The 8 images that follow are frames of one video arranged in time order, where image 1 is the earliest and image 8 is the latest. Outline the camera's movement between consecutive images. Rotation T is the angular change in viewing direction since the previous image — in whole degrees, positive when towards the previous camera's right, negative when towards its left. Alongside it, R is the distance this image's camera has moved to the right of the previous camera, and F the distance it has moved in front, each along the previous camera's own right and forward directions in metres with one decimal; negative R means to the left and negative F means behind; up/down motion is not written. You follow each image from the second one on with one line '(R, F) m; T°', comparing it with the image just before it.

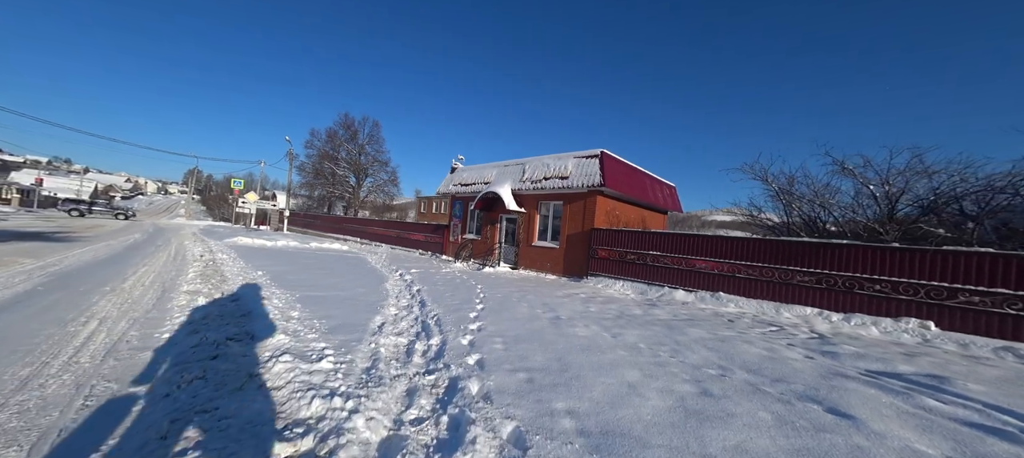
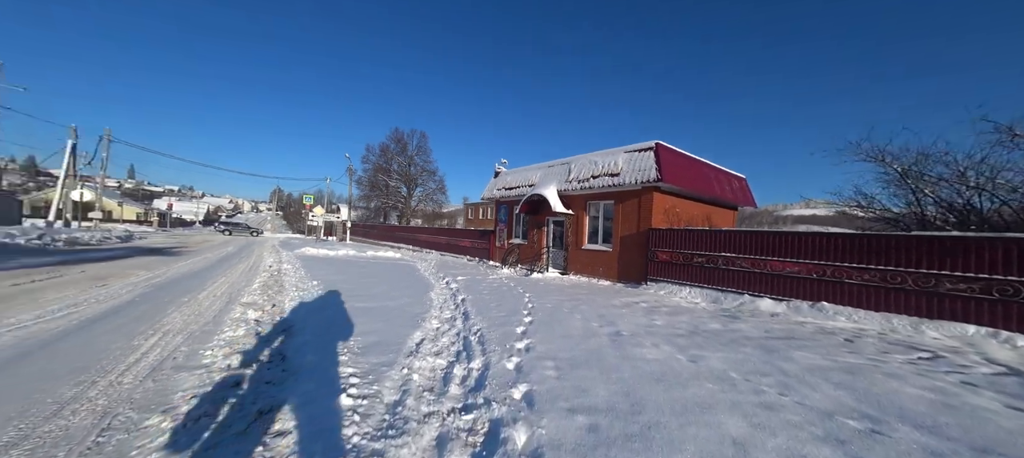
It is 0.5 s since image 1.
(0.0, +0.6) m; -8°
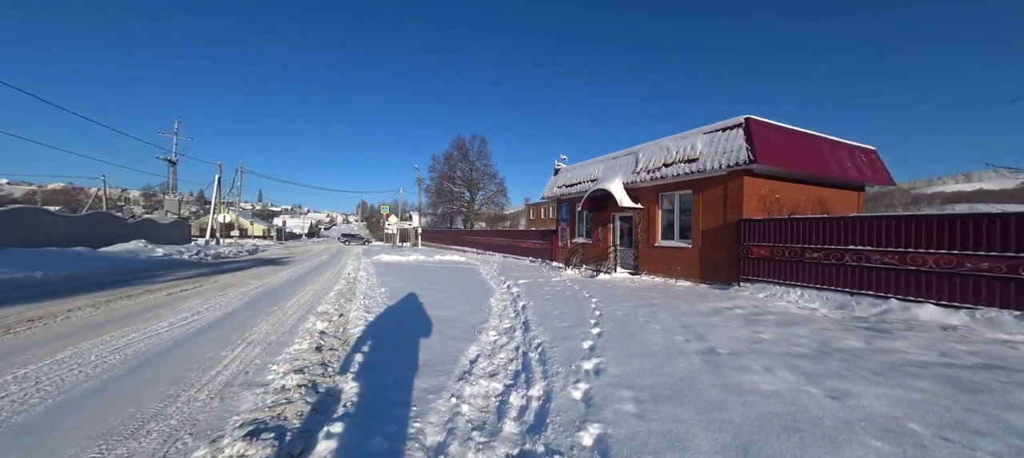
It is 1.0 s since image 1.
(0.0, +0.6) m; -11°
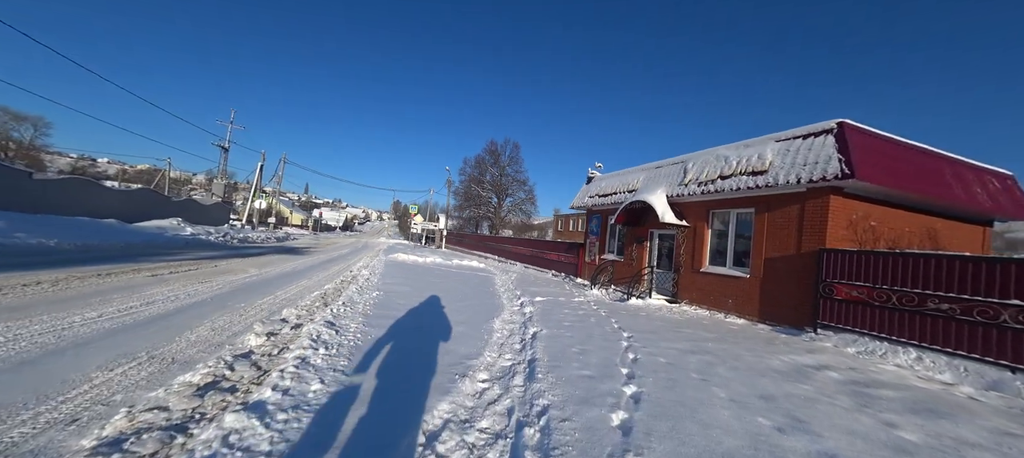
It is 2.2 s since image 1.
(+0.2, +1.3) m; -5°
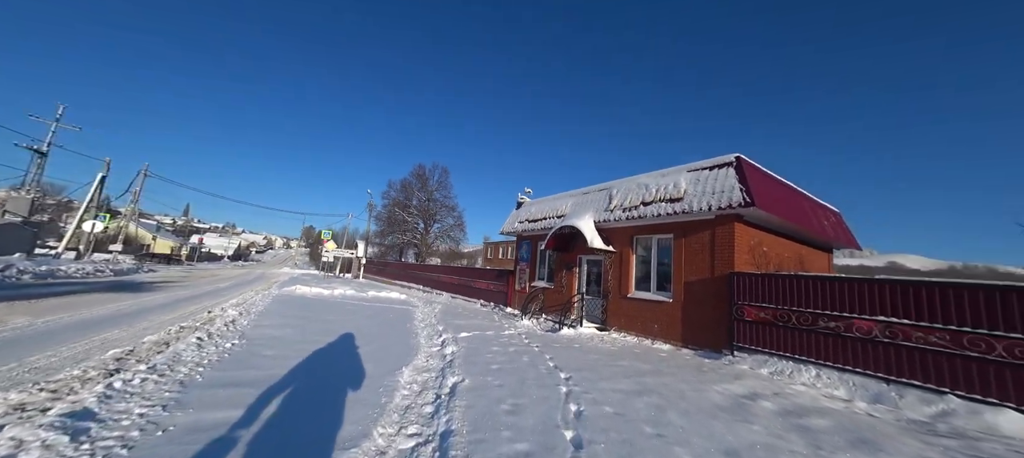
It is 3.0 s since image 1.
(+0.1, +0.8) m; +12°
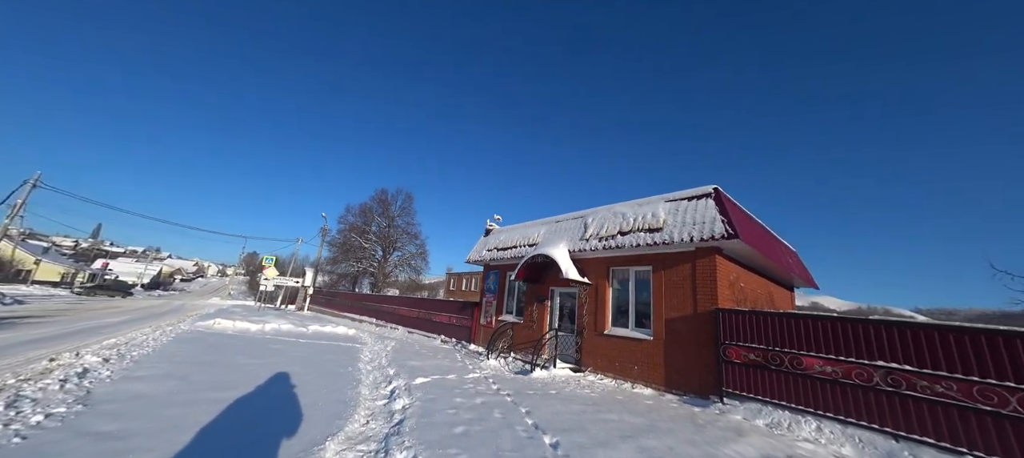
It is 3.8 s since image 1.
(-0.1, +0.9) m; +6°
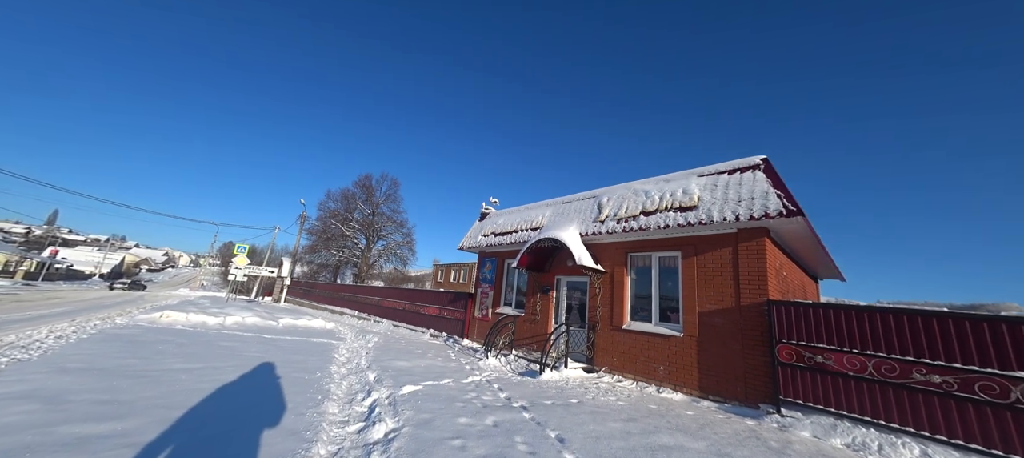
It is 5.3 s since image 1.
(-0.5, +1.4) m; +2°
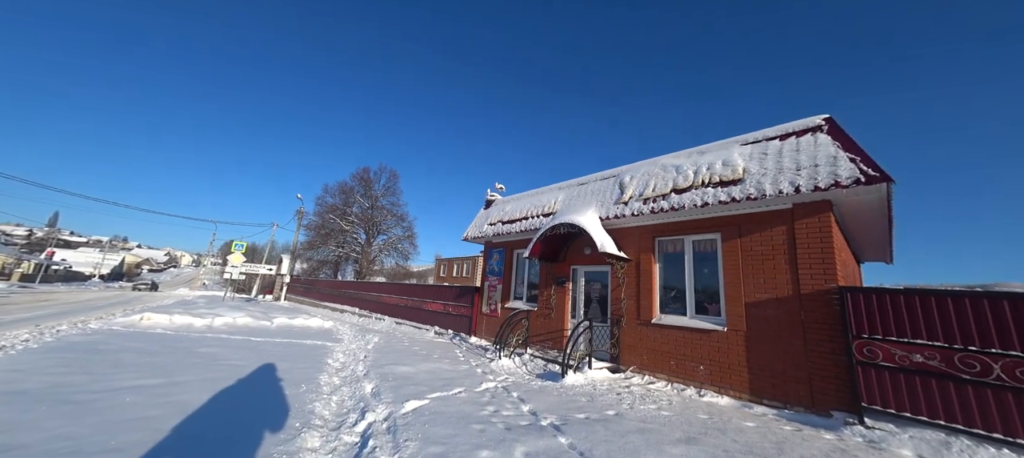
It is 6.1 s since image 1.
(-0.3, +1.0) m; 0°
